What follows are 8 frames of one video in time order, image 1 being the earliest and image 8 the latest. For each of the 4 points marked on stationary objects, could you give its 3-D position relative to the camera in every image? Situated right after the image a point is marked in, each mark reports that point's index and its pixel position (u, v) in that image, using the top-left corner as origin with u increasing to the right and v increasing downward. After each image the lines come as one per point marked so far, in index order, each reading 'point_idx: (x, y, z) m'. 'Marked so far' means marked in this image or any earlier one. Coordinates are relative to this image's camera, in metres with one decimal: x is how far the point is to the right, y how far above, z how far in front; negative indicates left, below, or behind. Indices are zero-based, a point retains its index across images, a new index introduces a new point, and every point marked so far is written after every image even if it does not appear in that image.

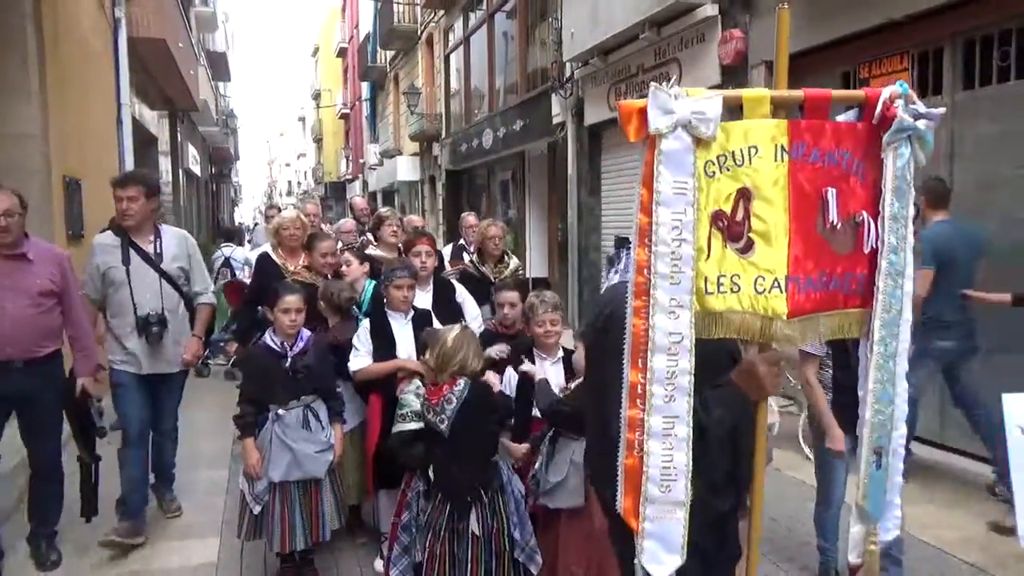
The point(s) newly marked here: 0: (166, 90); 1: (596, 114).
0: (-6.6, +3.8, +14.7) m
1: (+1.3, +2.8, +12.2) m
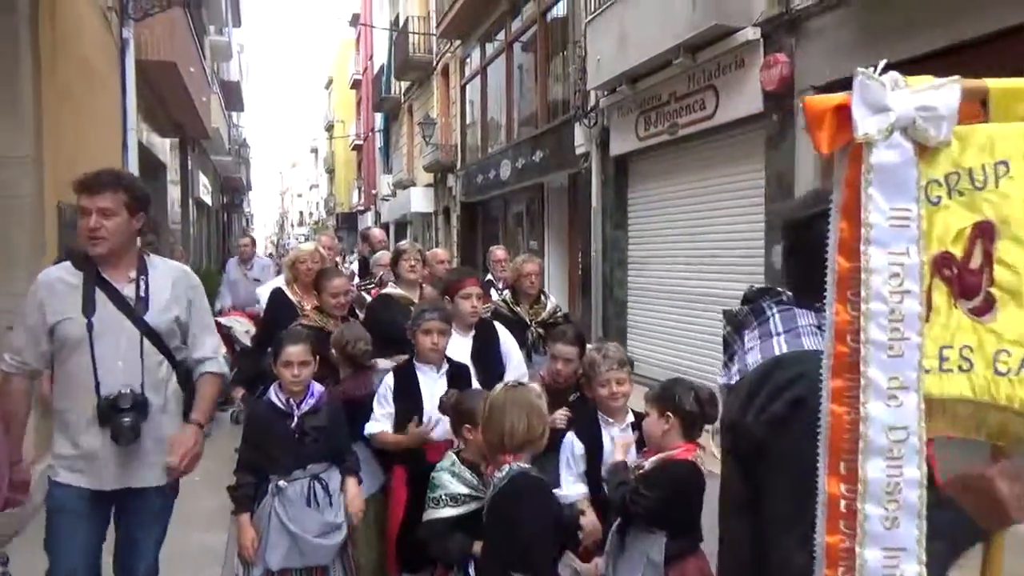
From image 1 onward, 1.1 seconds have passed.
0: (-6.2, +3.2, +14.3) m
1: (+1.7, +2.2, +11.6) m
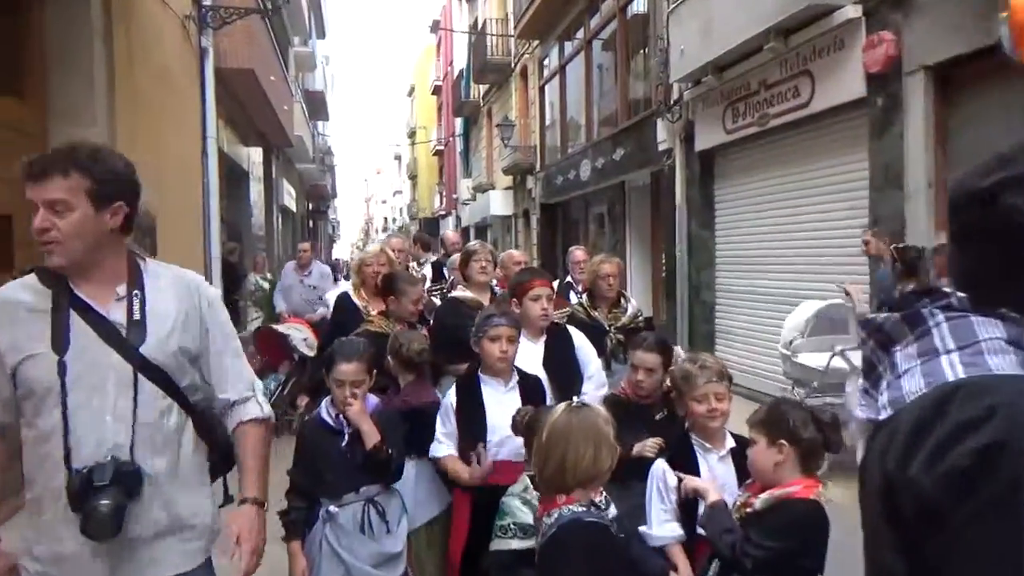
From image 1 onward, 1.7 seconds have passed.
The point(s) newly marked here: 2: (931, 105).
0: (-4.8, +3.1, +14.5) m
1: (+2.8, +2.1, +11.0) m
2: (+3.7, +1.6, +6.9) m
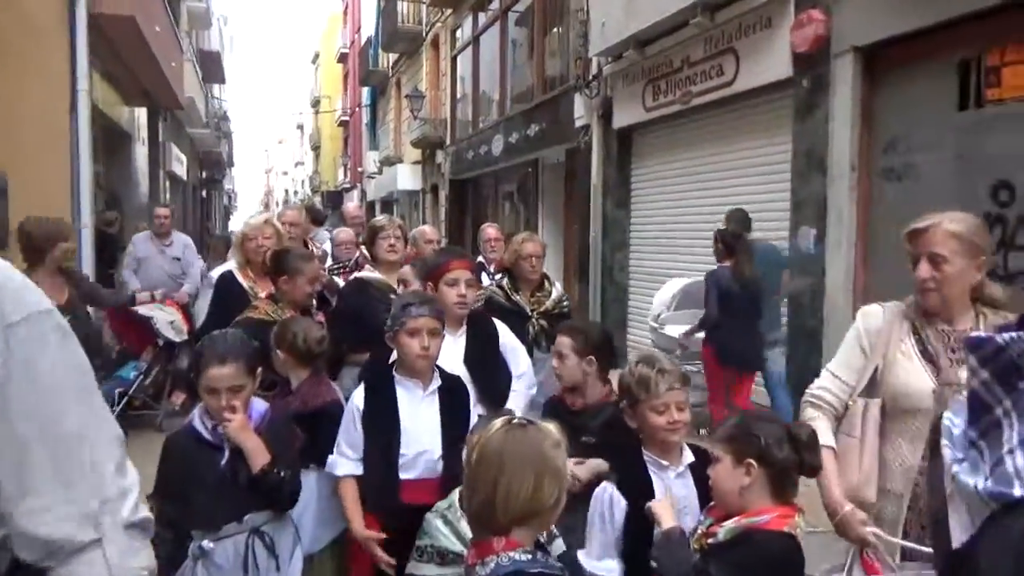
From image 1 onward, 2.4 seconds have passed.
0: (-6.3, +3.5, +13.1) m
1: (+1.6, +2.4, +10.6) m
2: (+3.0, +1.8, +6.7) m
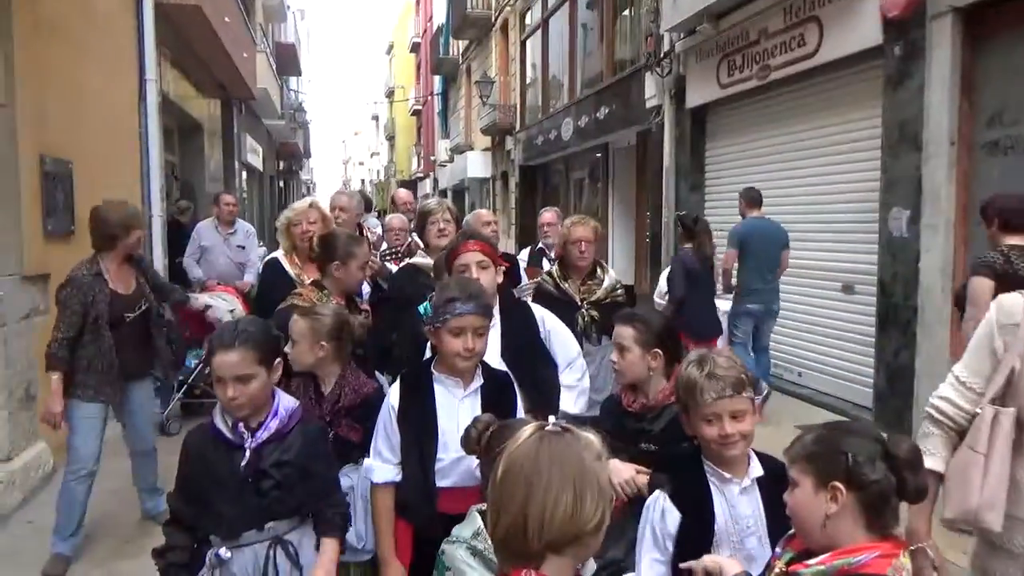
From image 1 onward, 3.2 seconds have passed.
0: (-5.2, +3.7, +13.3) m
1: (+2.5, +2.6, +10.1) m
2: (+3.5, +1.9, +6.1) m
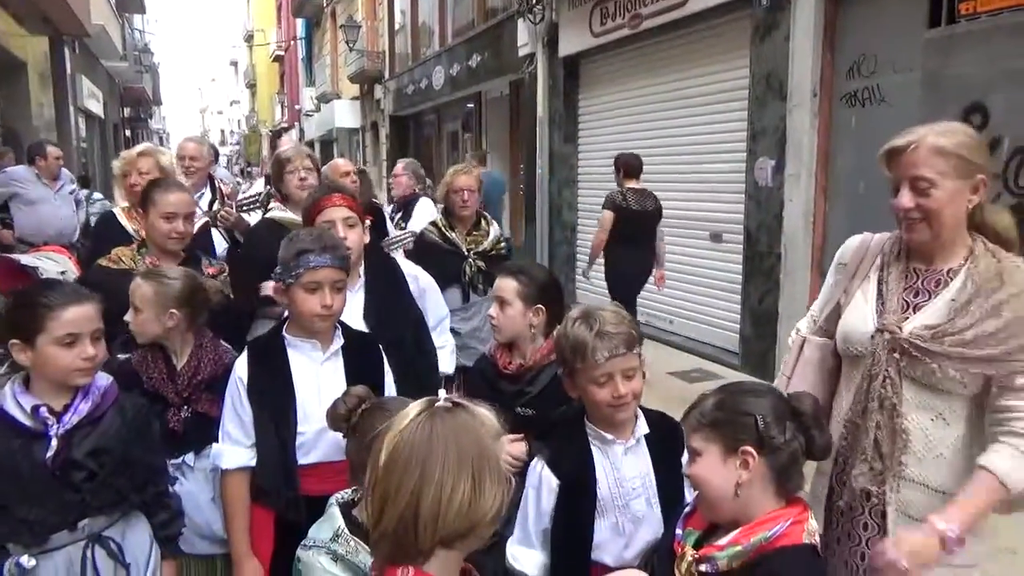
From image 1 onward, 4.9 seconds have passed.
0: (-7.3, +4.4, +11.8) m
1: (+0.8, +3.2, +9.9) m
2: (+2.5, +2.3, +6.2) m
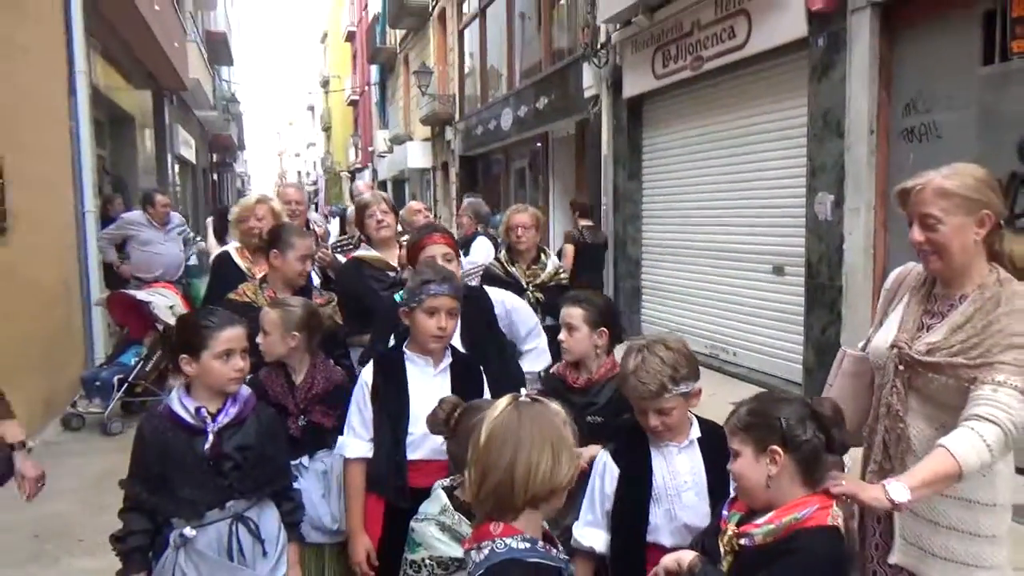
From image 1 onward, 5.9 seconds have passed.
0: (-6.2, +3.8, +13.0) m
1: (+1.7, +2.8, +10.3) m
2: (+3.0, +2.0, +6.4) m
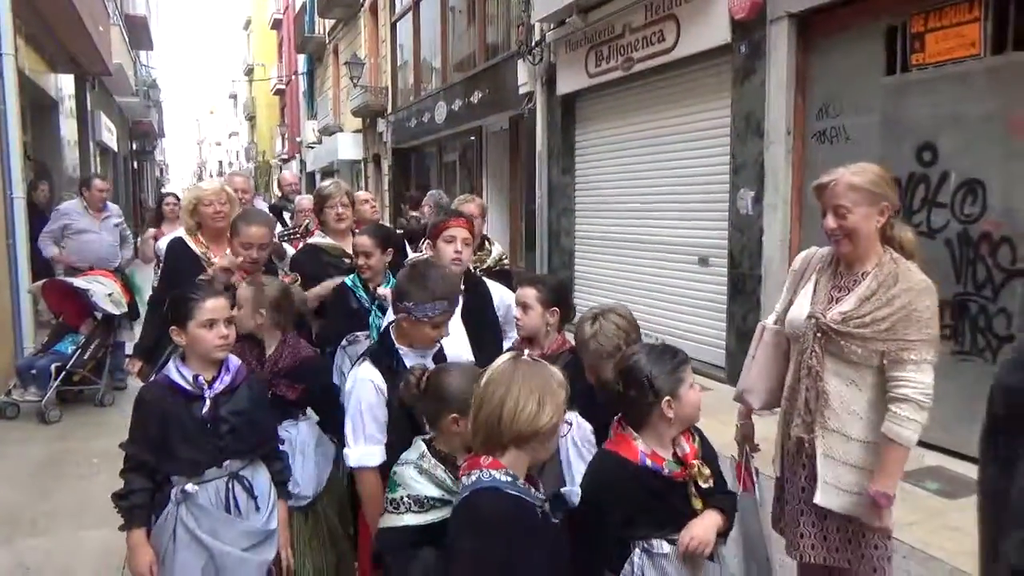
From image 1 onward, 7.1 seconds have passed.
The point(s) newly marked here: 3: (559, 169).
0: (-7.3, +4.0, +12.6) m
1: (+0.9, +2.9, +10.7) m
2: (+2.5, +2.1, +7.0) m
3: (+0.7, +1.8, +11.4) m
